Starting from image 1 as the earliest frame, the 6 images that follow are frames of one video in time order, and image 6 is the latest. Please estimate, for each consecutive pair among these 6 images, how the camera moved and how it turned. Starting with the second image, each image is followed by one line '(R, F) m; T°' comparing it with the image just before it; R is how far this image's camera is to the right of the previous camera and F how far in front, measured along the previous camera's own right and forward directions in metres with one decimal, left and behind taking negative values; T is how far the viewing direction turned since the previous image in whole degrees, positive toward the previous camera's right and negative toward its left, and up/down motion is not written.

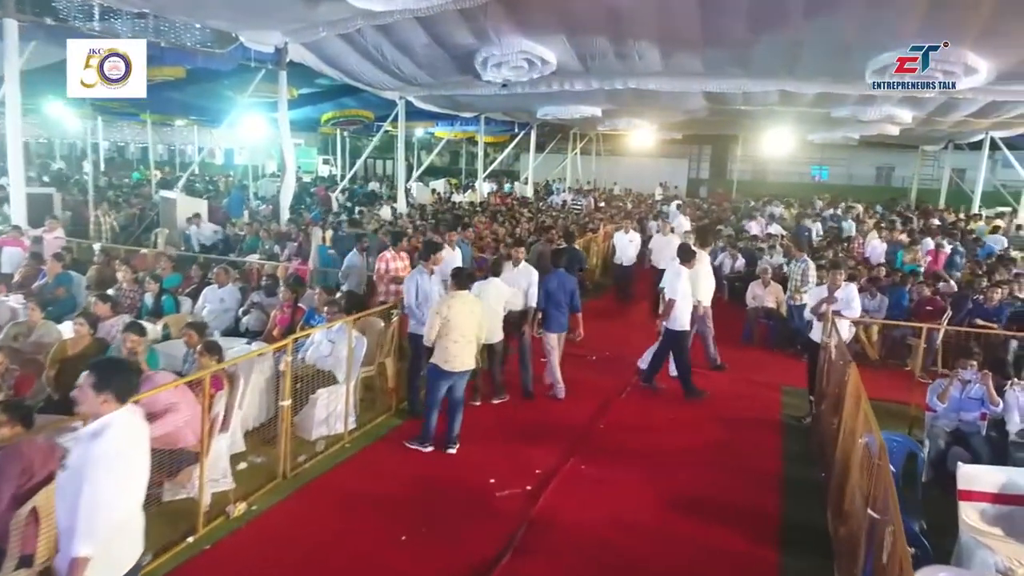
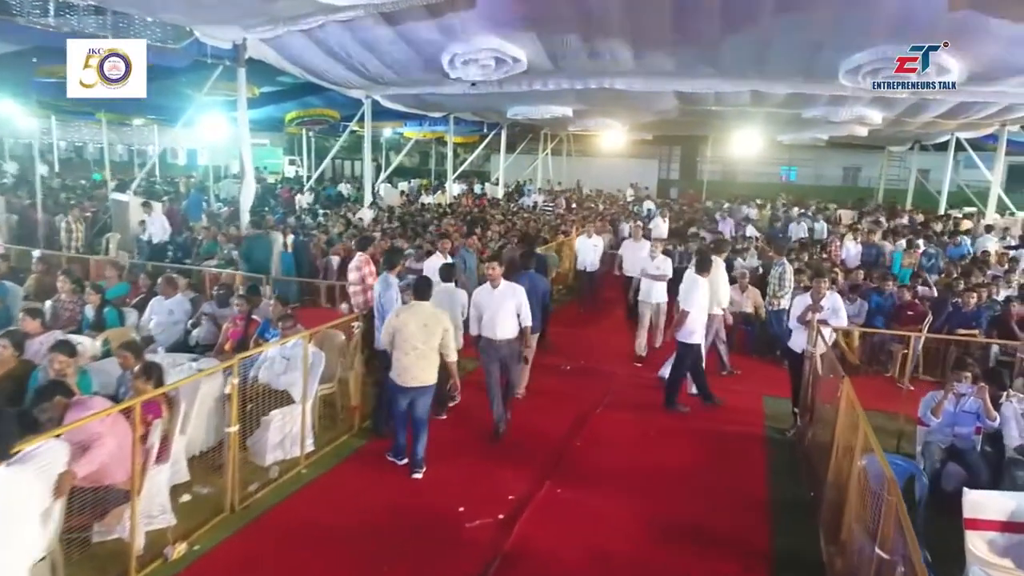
(0.0, +0.3) m; +2°
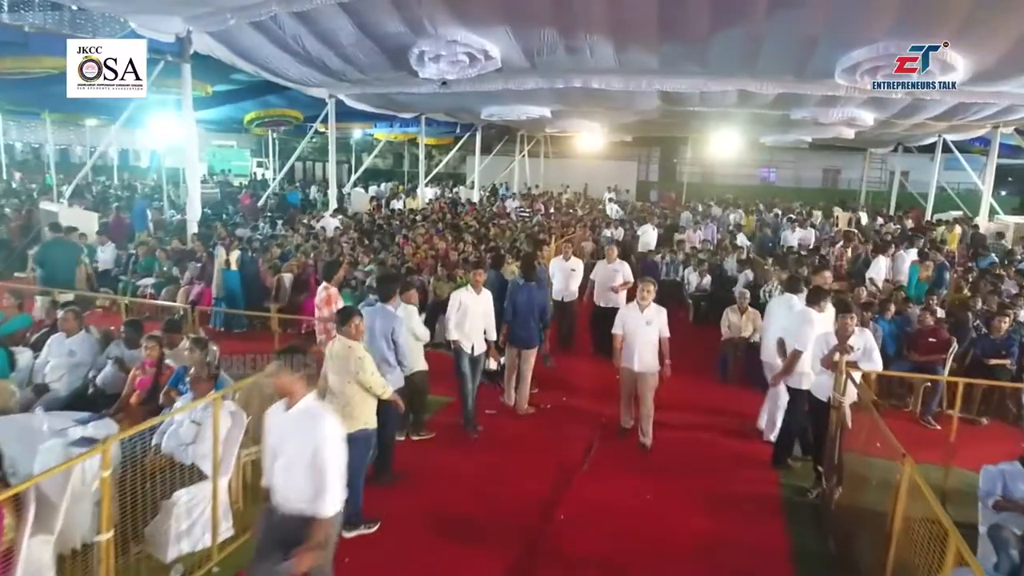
(+0.1, +1.0) m; +2°
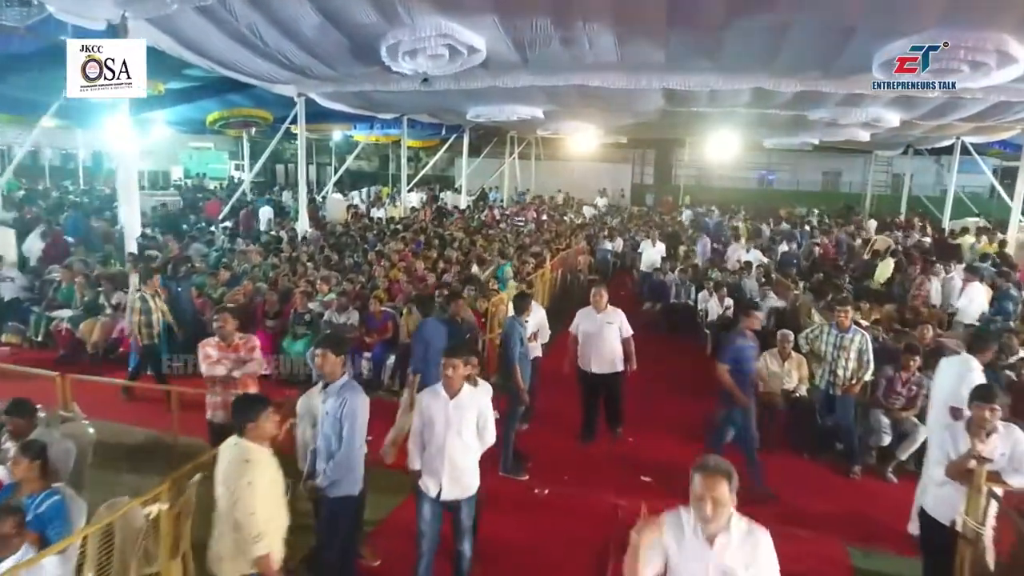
(0.0, +1.5) m; +1°
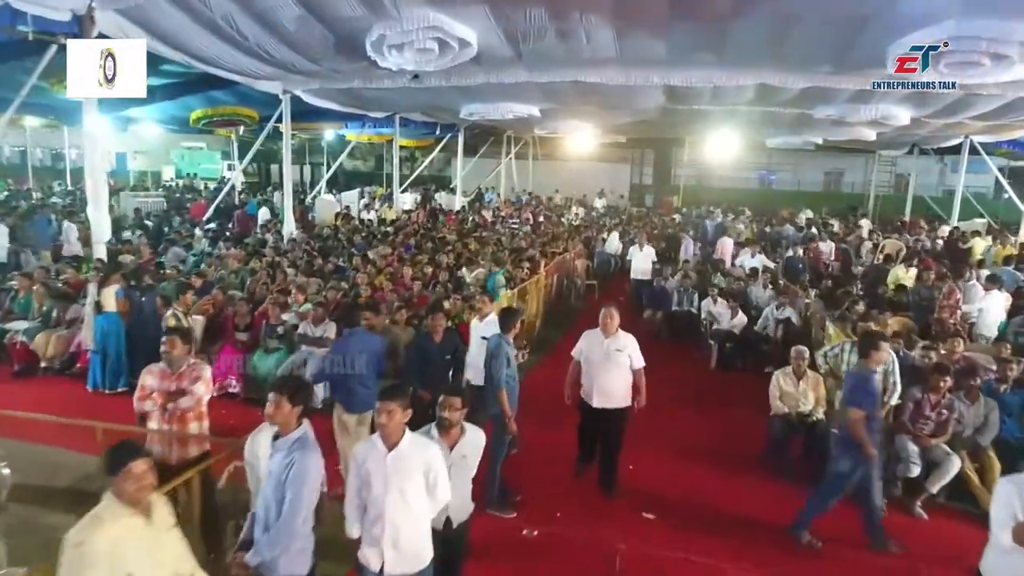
(+0.1, +0.6) m; 0°
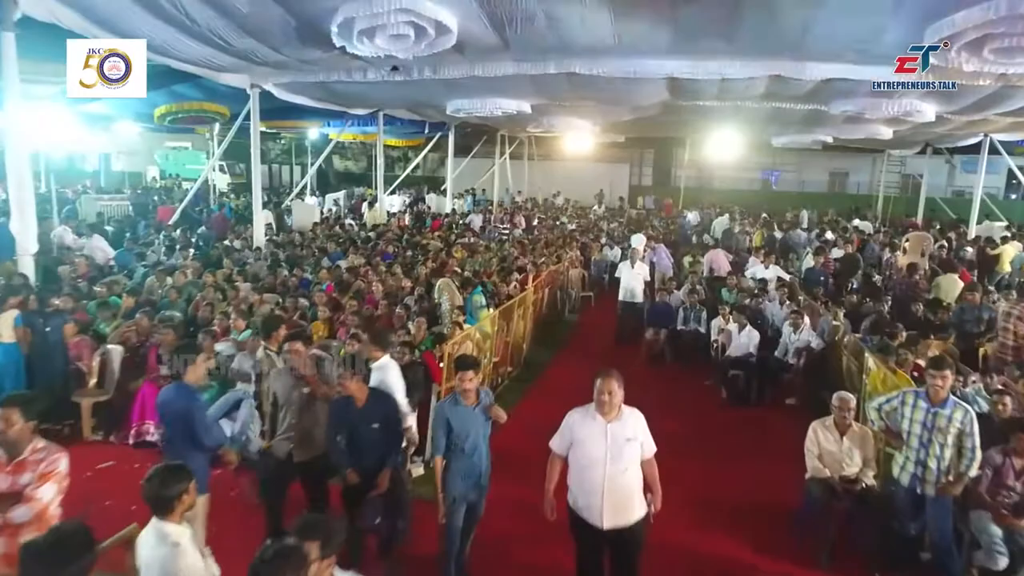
(+0.2, +1.1) m; 0°
